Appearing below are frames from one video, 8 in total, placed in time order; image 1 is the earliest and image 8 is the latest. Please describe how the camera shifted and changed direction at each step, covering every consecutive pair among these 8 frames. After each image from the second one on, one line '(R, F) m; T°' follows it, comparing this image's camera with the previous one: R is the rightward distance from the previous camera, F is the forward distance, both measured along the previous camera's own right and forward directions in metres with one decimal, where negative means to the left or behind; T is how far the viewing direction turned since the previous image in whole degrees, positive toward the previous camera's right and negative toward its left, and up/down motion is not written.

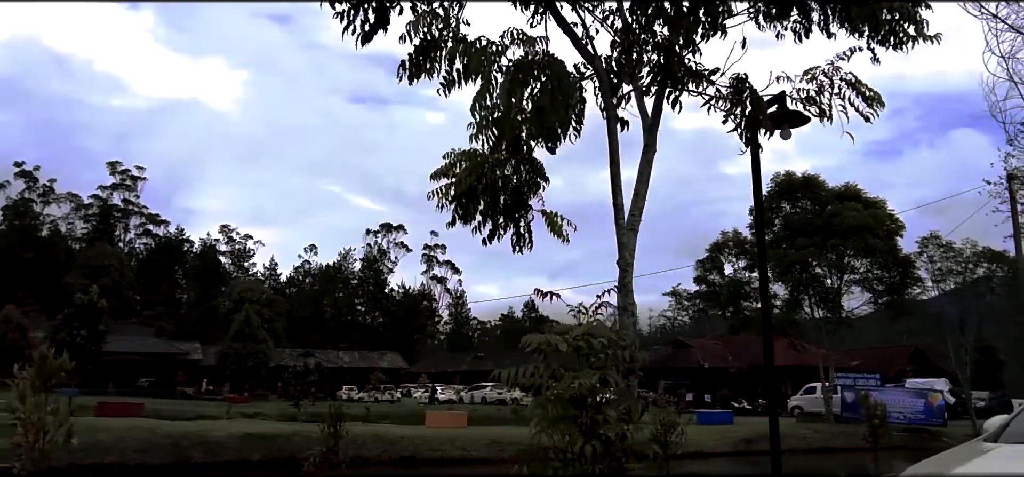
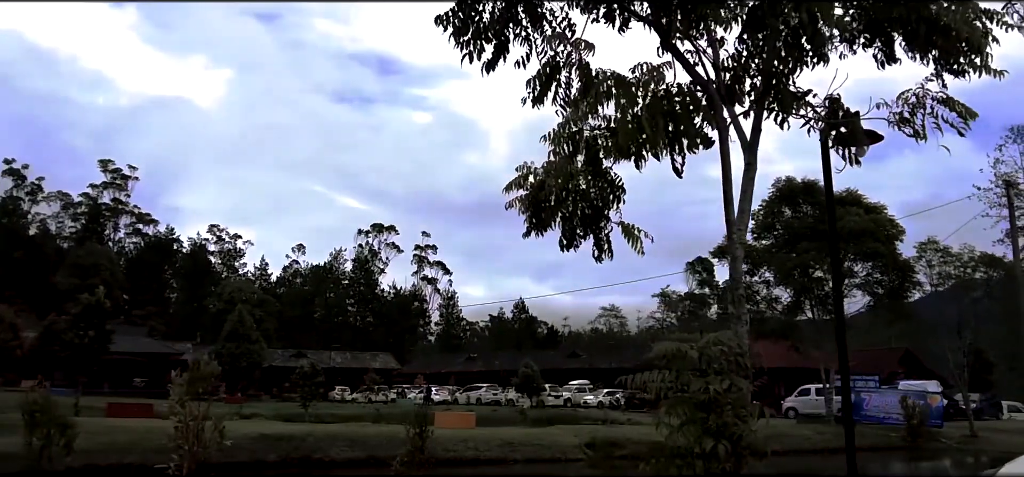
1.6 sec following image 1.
(-0.5, -0.2) m; +1°
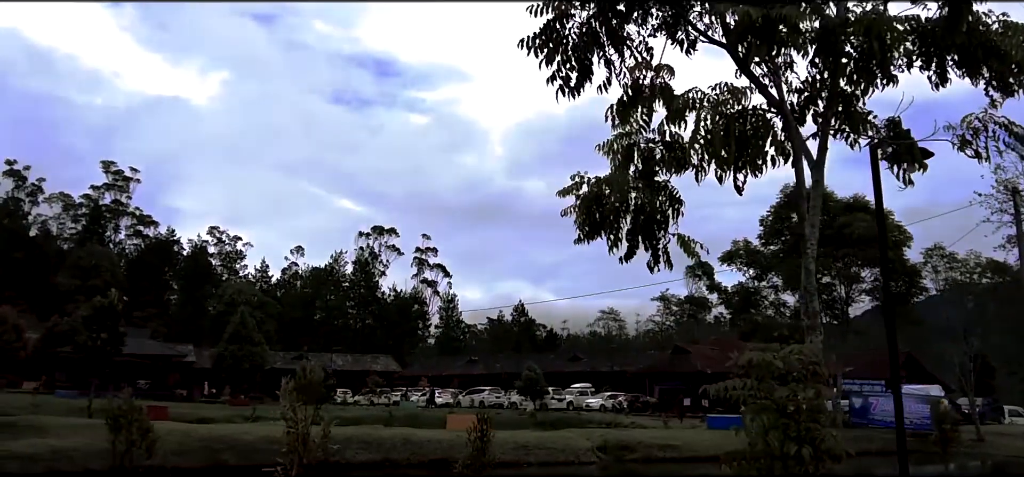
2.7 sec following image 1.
(-0.3, -0.1) m; 0°
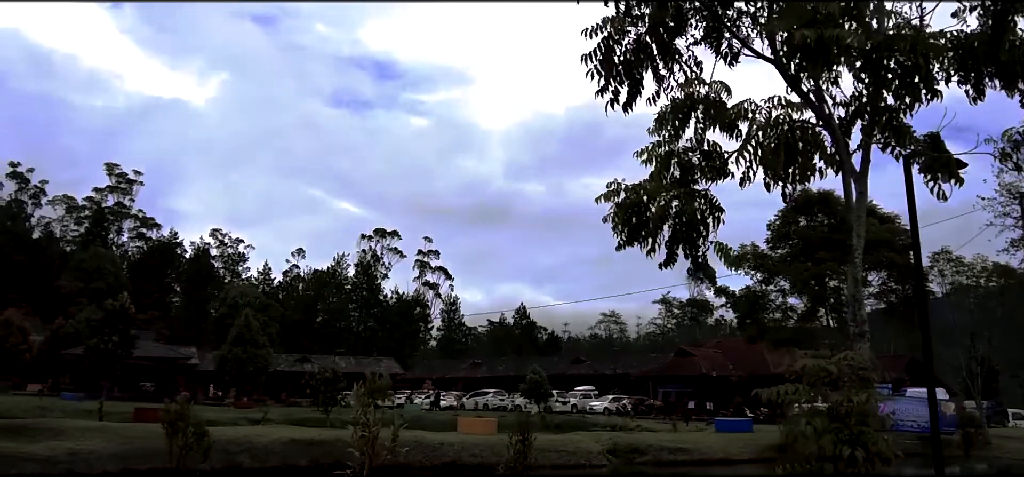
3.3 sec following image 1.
(-0.2, -0.1) m; 0°
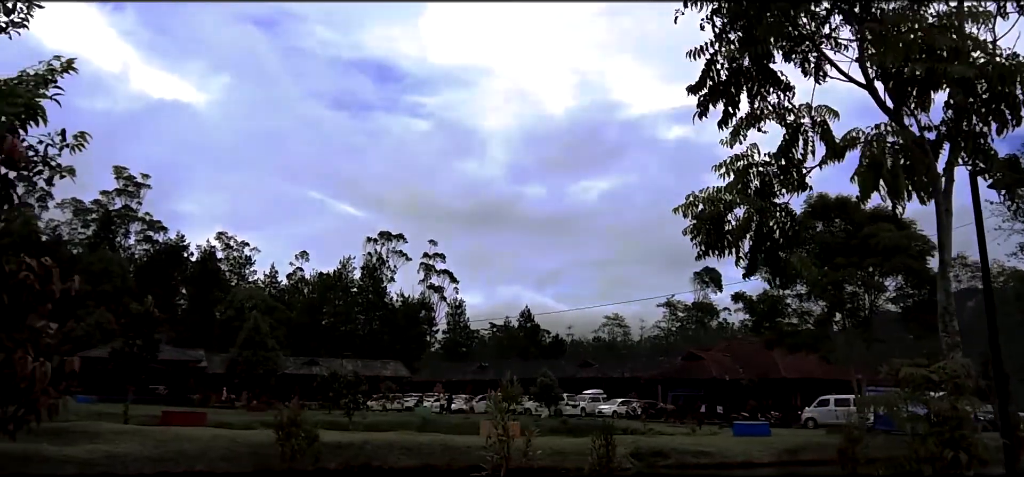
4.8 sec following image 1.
(-0.5, -0.2) m; 0°
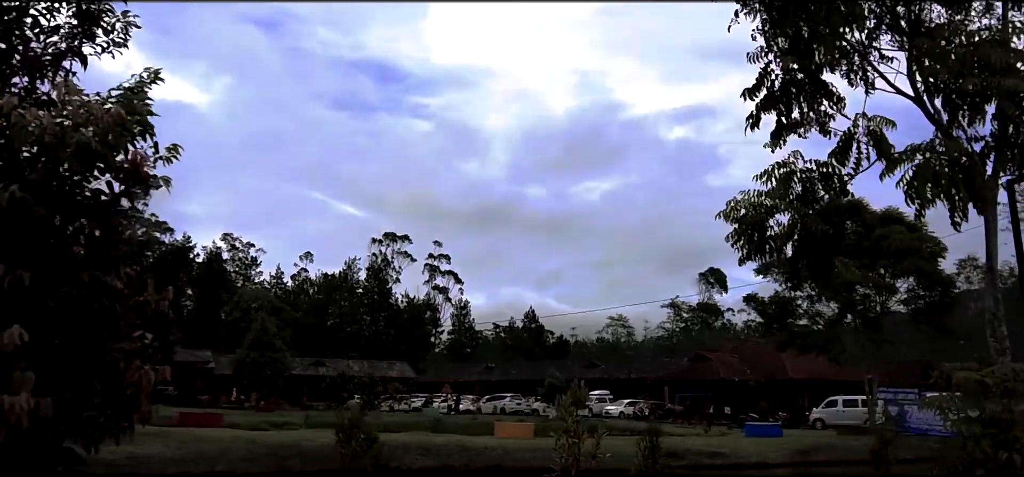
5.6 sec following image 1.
(-0.3, -0.1) m; 0°
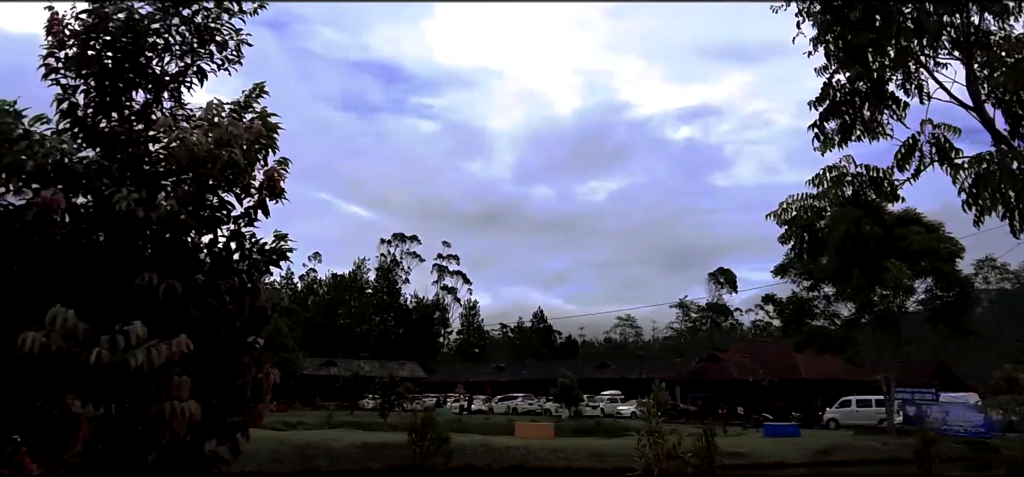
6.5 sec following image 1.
(-0.3, -0.1) m; 0°
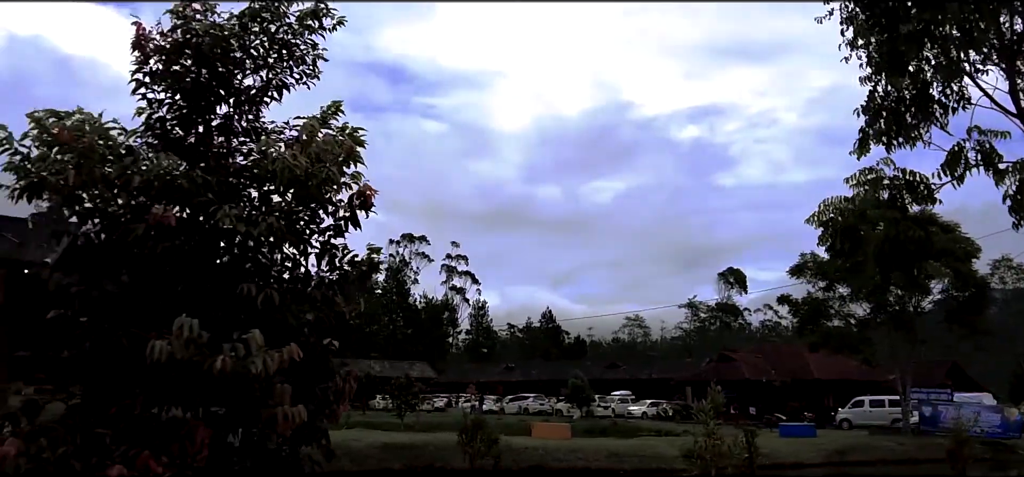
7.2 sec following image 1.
(-0.2, -0.1) m; 0°
